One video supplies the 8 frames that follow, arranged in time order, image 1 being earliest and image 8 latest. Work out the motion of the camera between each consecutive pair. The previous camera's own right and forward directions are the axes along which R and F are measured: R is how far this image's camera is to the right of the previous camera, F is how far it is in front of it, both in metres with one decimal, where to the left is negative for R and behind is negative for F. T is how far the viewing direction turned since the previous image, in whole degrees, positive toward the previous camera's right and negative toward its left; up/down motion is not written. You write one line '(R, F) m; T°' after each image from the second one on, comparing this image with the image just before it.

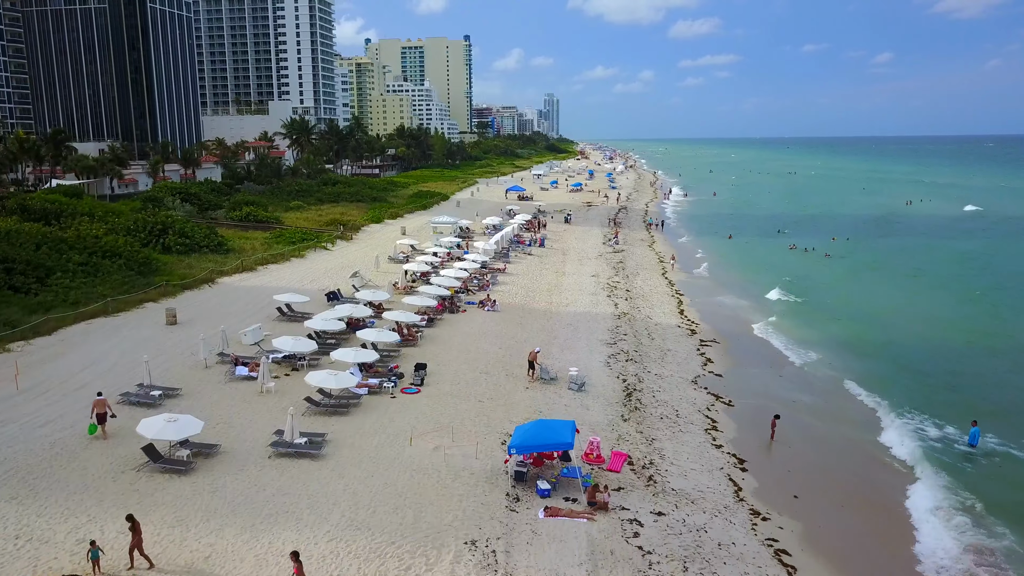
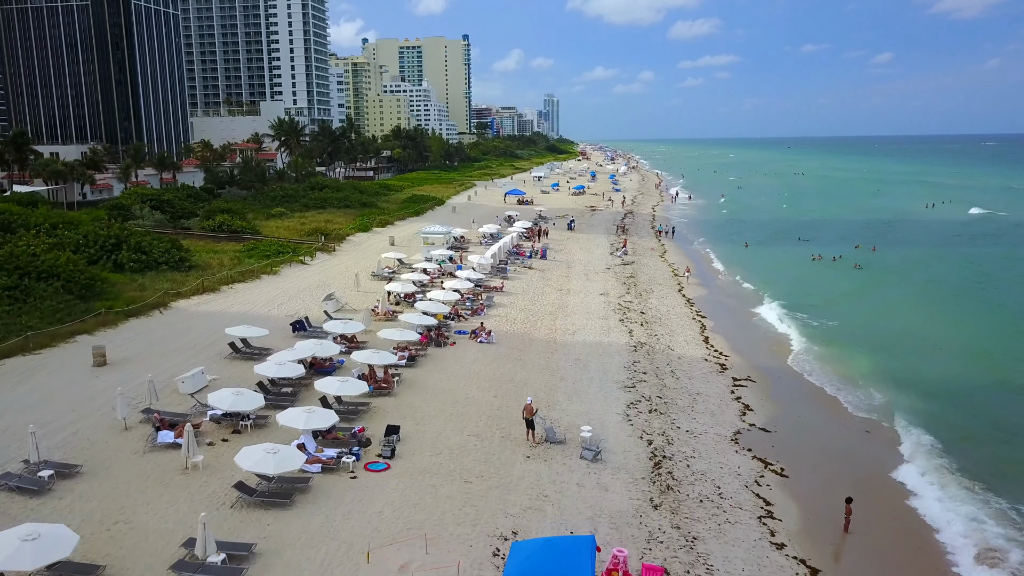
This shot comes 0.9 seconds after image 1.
(+0.1, +4.4) m; 0°
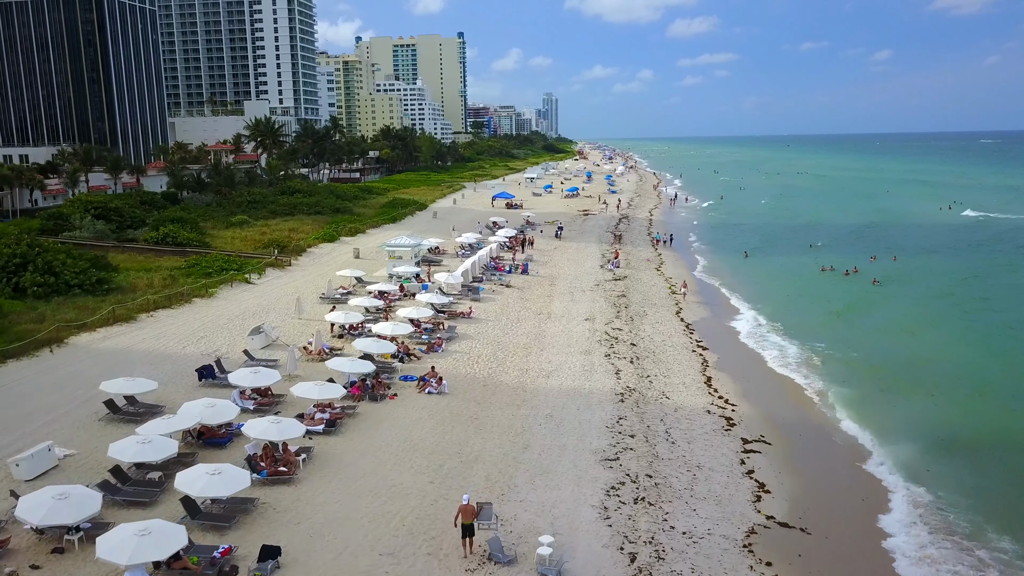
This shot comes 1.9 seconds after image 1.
(+1.1, +4.8) m; 0°
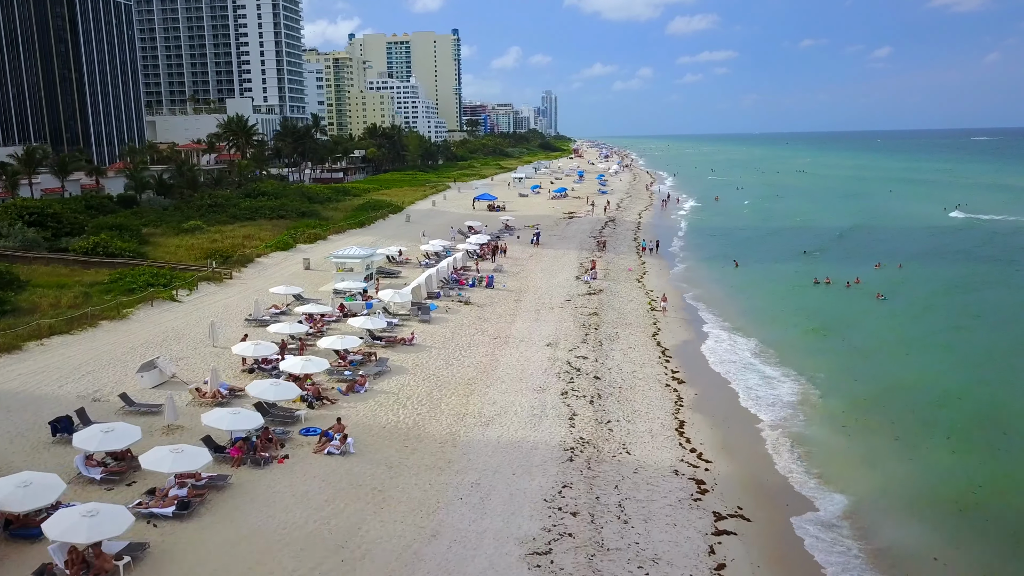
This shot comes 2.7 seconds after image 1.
(+1.7, +3.8) m; 0°
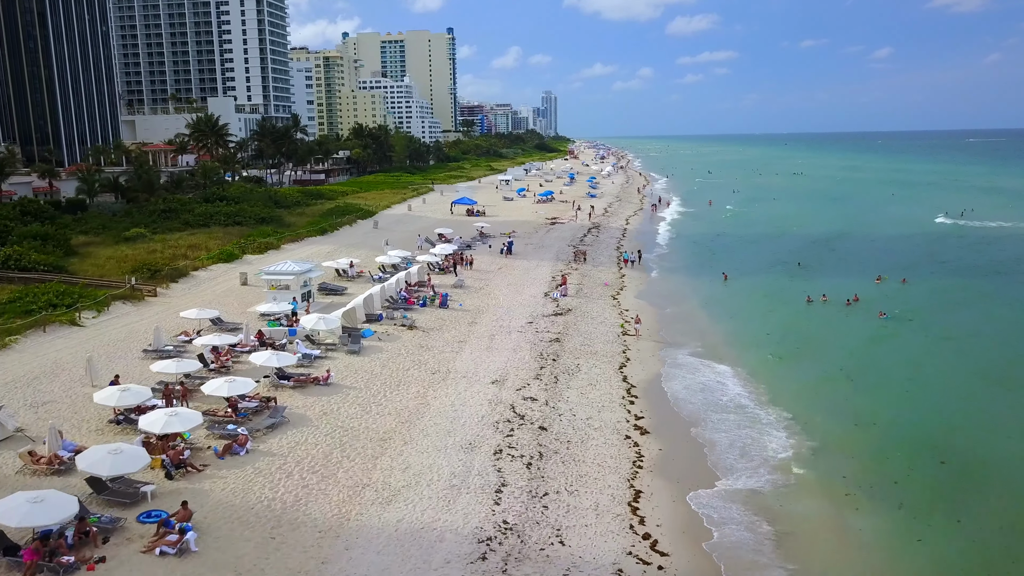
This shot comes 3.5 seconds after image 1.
(+1.7, +3.9) m; 0°
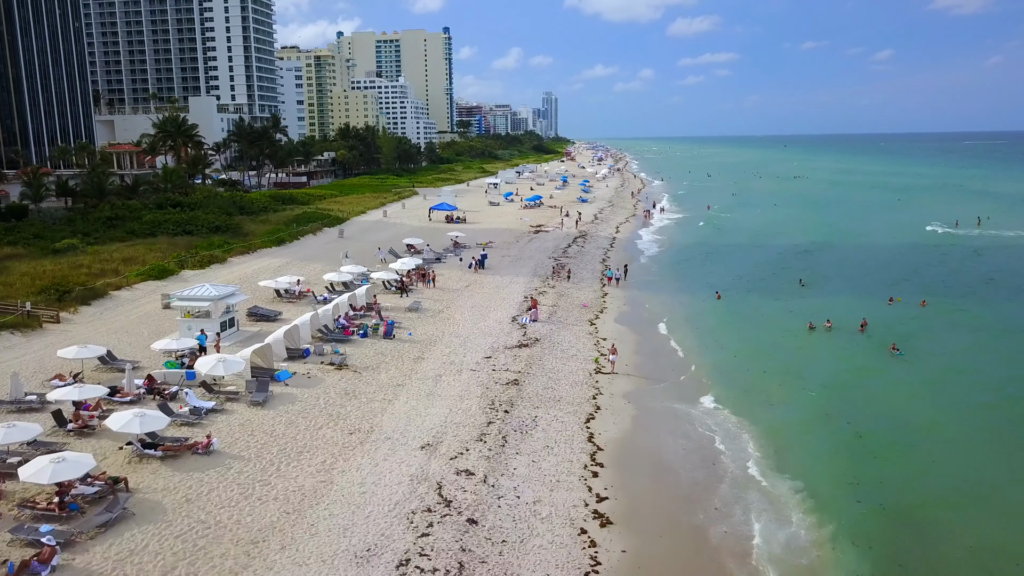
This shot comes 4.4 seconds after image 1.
(+1.5, +4.4) m; 0°
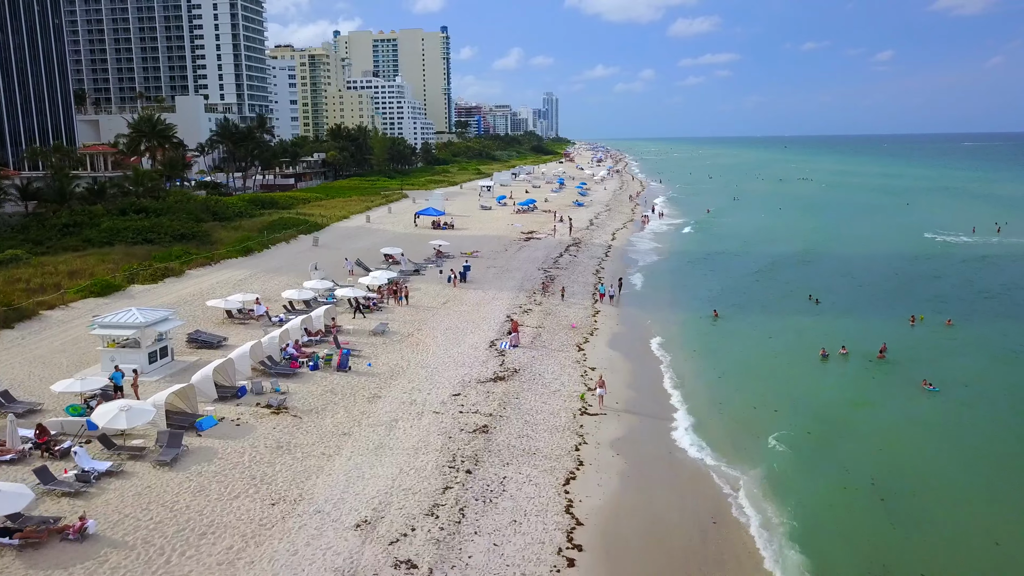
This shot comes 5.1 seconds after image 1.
(+0.8, +3.4) m; 0°
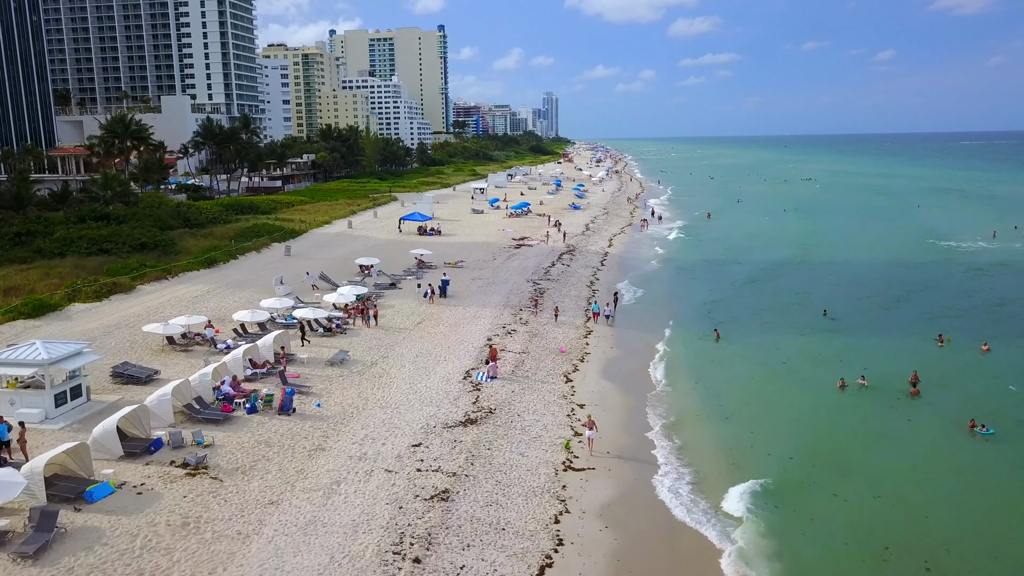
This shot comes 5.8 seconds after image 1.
(+0.7, +3.4) m; 0°
